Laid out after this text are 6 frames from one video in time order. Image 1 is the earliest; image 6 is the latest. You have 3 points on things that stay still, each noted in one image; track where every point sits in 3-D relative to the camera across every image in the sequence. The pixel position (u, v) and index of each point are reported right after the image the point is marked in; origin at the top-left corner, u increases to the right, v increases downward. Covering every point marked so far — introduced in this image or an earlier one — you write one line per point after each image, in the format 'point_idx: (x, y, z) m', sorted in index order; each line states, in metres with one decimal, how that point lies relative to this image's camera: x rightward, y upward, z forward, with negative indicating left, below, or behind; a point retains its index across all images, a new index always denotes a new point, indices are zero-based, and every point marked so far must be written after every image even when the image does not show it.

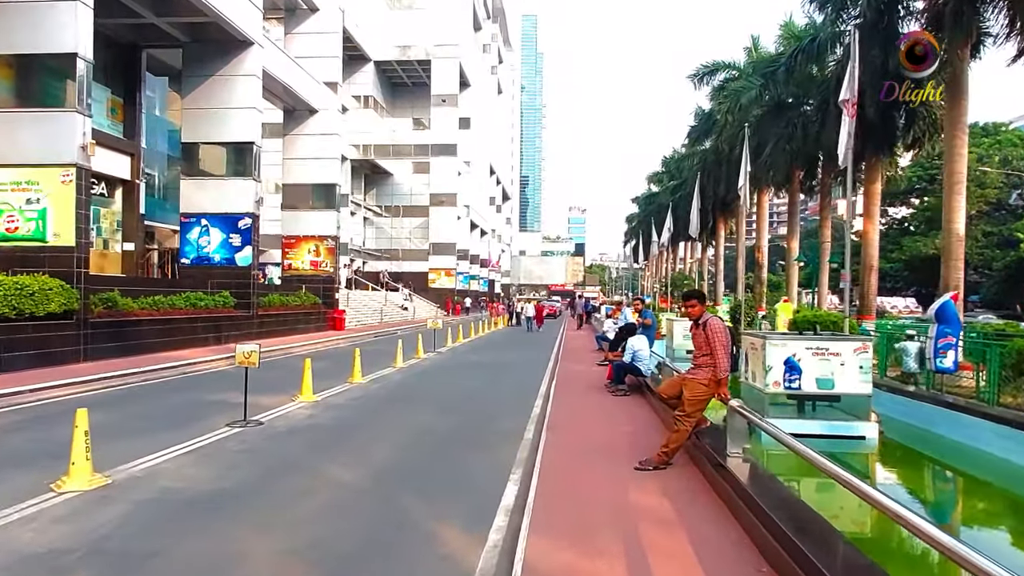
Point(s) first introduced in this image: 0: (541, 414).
0: (+0.6, -2.6, +13.0) m
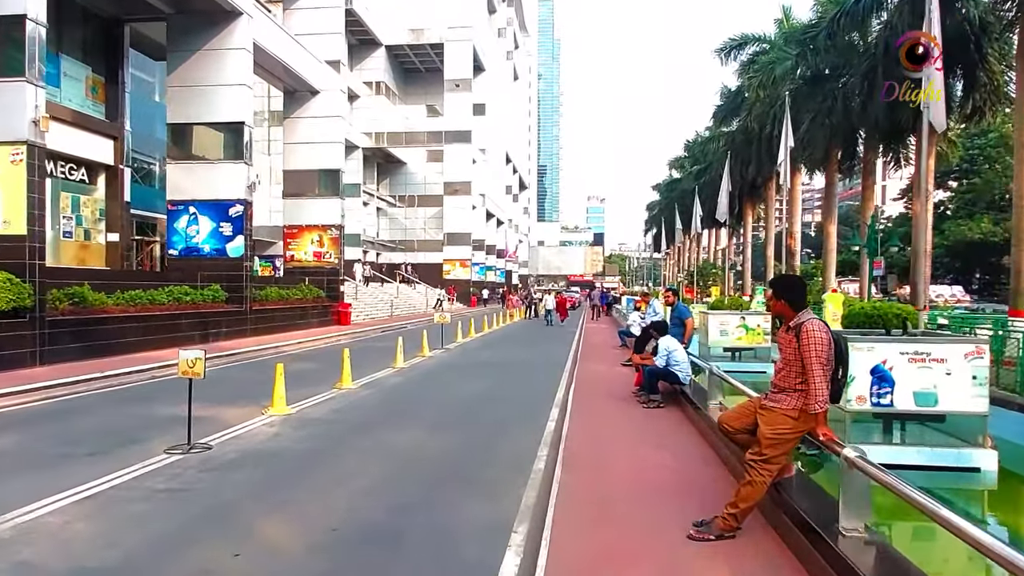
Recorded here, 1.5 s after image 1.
0: (+0.7, -2.4, +10.6) m
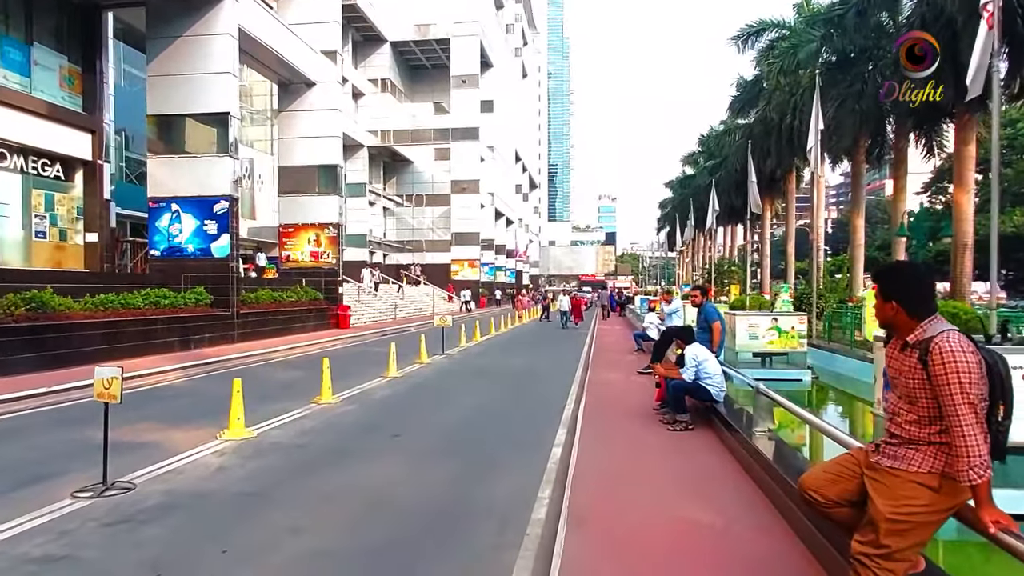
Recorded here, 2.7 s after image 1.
0: (+0.7, -2.4, +8.7) m
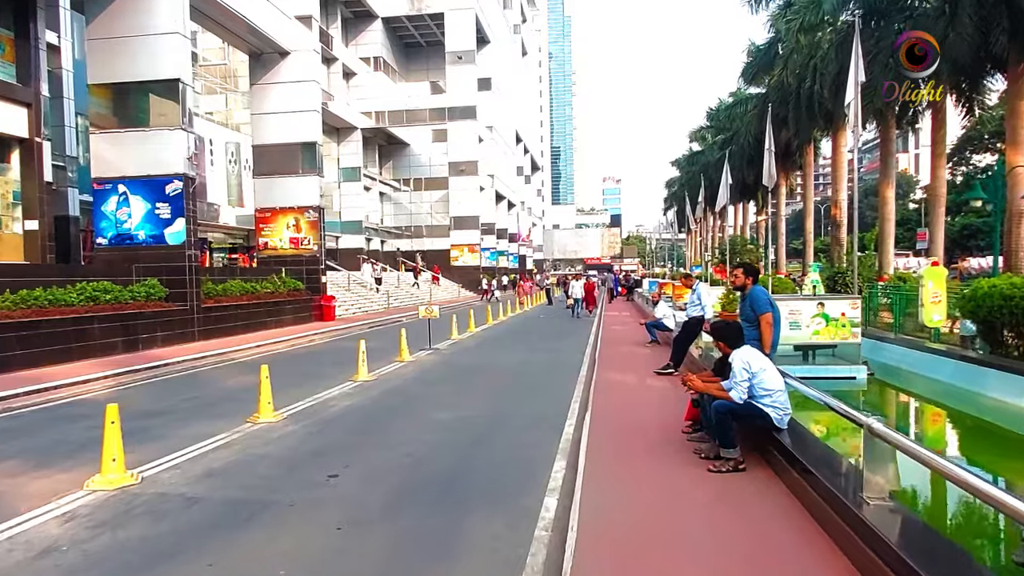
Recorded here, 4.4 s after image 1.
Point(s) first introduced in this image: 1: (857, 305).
0: (+0.4, -2.2, +5.9) m
1: (+6.9, -0.3, +13.2) m
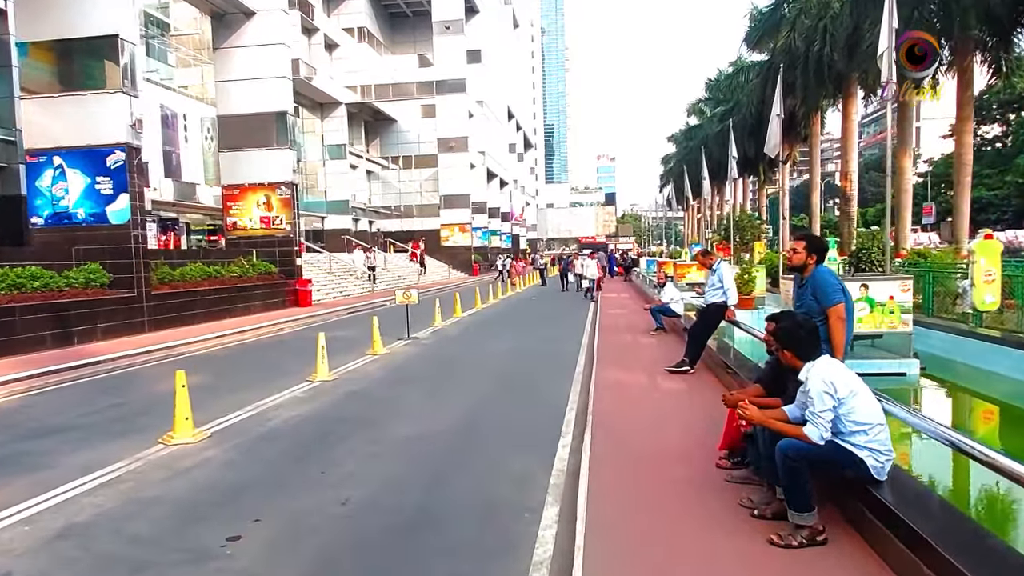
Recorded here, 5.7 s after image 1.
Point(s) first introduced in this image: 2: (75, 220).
0: (+0.2, -2.1, +3.7) m
1: (+6.6, 0.0, +11.0) m
2: (-12.4, +1.9, +18.8) m
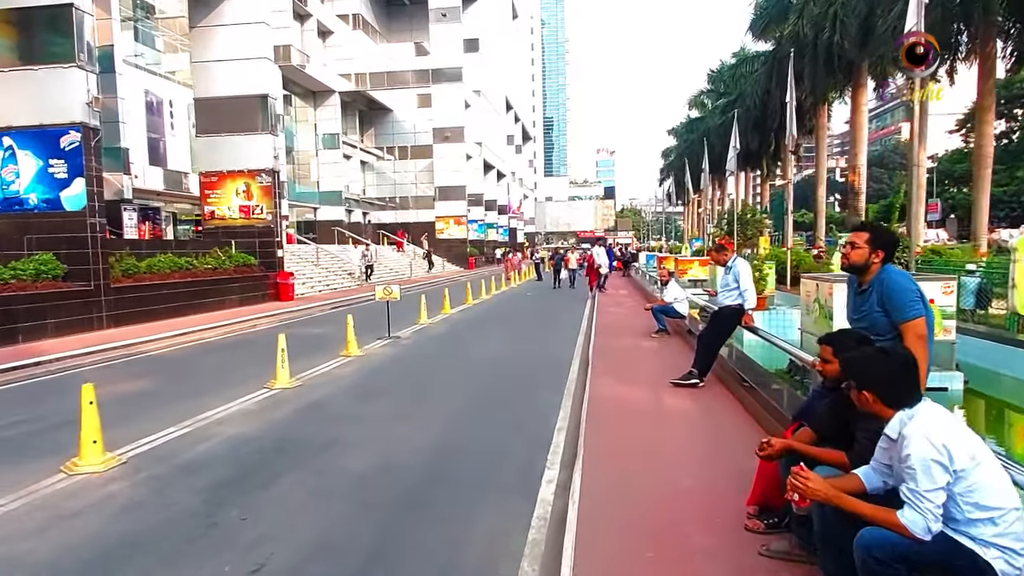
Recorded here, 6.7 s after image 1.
0: (-0.1, -2.2, +2.2) m
1: (+6.3, 0.0, +9.5) m
2: (-12.7, +2.1, +17.3) m
